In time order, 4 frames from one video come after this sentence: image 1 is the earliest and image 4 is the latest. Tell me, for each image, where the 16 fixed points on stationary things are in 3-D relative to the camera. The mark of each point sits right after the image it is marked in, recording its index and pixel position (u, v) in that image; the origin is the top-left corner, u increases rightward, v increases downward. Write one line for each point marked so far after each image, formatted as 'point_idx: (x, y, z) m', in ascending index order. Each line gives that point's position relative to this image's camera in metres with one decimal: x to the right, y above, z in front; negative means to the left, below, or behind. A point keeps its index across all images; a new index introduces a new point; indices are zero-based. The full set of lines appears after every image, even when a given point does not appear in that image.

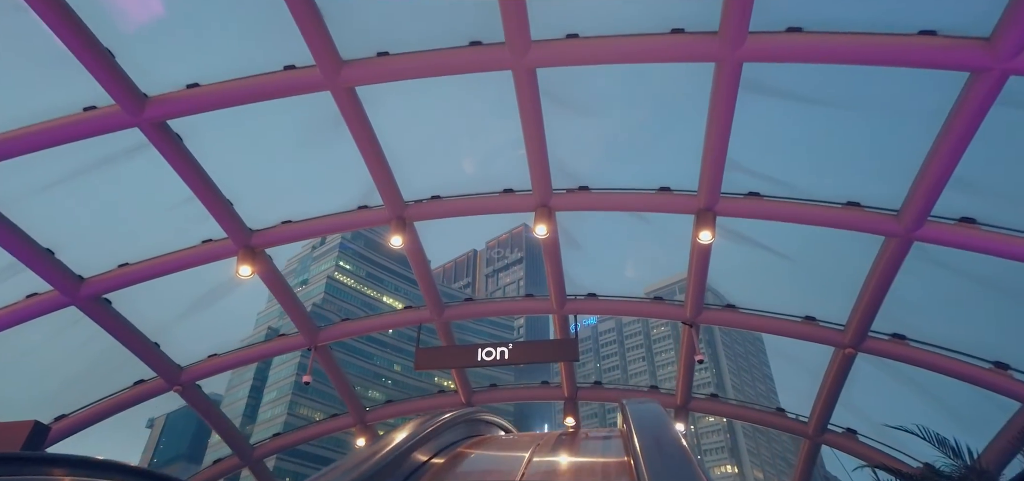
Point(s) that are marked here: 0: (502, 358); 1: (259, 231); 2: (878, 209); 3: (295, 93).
0: (-0.2, -3.0, +15.9) m
1: (-5.5, +0.2, +13.8) m
2: (+6.9, +0.6, +11.9) m
3: (-3.8, +2.6, +11.1) m
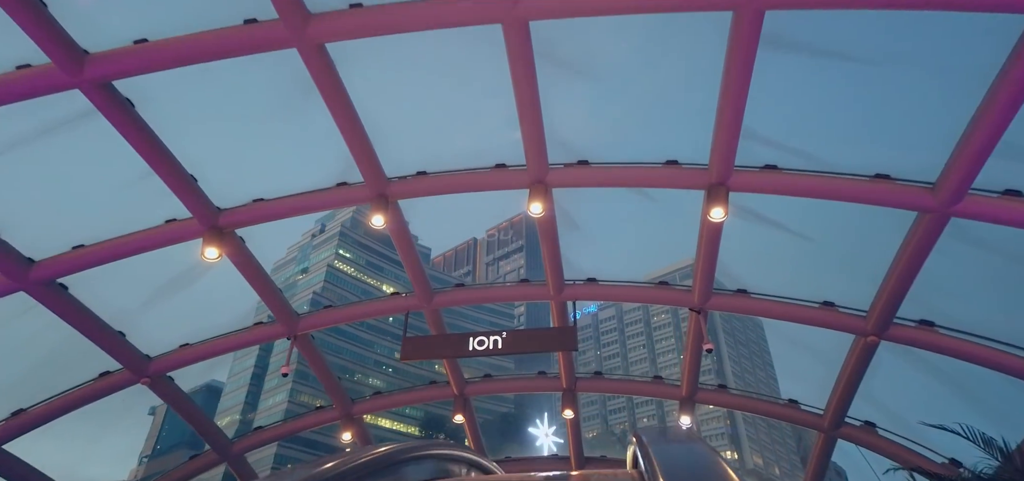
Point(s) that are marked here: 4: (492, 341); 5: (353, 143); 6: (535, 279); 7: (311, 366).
0: (-0.4, -2.5, +14.8) m
1: (-5.7, +0.6, +12.6) m
2: (+6.8, +1.0, +10.7) m
3: (-4.0, +3.0, +9.8) m
4: (-0.5, -2.3, +14.8) m
5: (-2.9, +1.8, +11.7) m
6: (+0.6, -1.0, +16.2) m
7: (-5.8, -3.7, +18.2) m
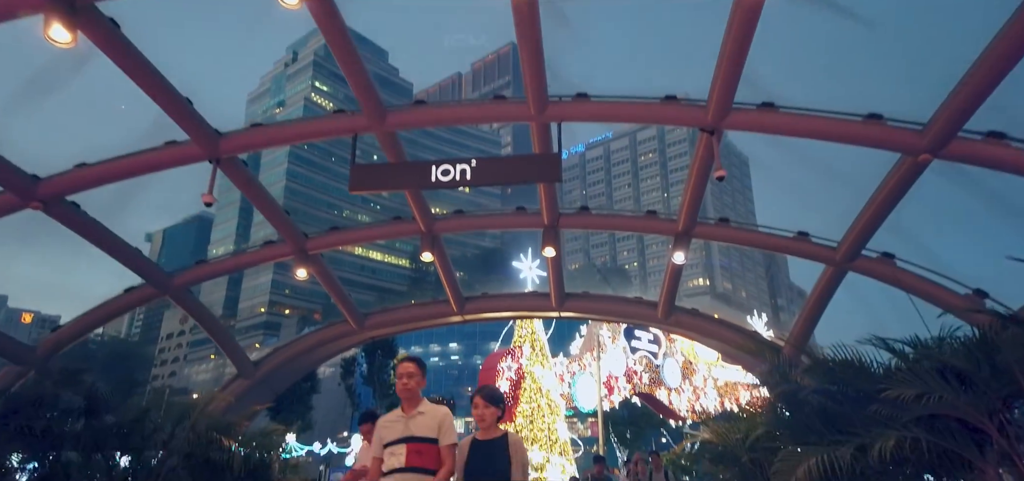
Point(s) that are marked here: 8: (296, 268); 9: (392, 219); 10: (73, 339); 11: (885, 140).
0: (-1.0, +1.3, +12.0) m
1: (-6.2, +3.8, +9.0) m
2: (+6.3, +3.7, +7.4) m
3: (-4.4, +5.3, +5.8) m
4: (-1.0, +1.4, +12.0) m
5: (-3.4, +4.7, +7.8) m
6: (0.0, +3.1, +13.1) m
7: (-6.4, +1.0, +15.5) m
8: (-6.2, -0.8, +18.2) m
9: (-3.4, +0.6, +18.1) m
10: (-12.8, -2.9, +18.5) m
11: (+6.6, +1.7, +11.0) m
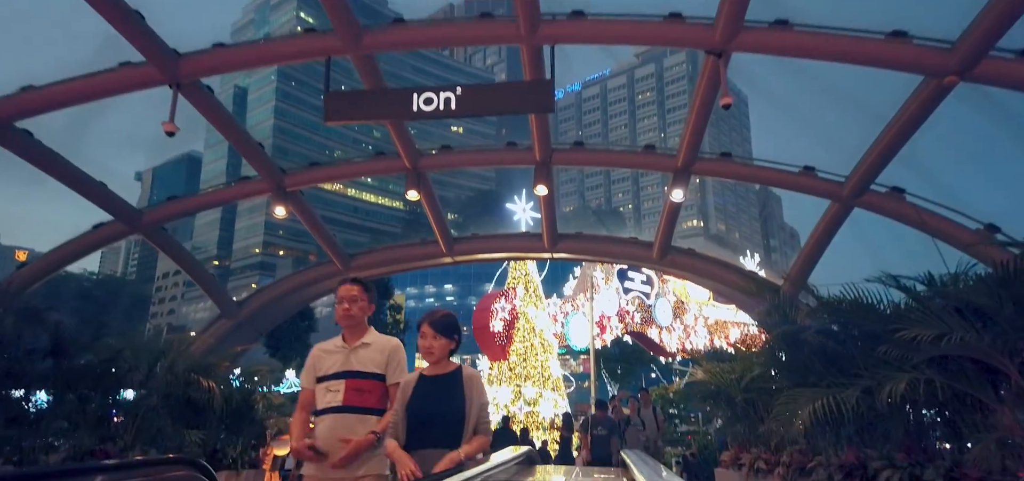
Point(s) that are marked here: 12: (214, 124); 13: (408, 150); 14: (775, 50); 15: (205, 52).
0: (-1.2, +2.5, +10.9) m
1: (-6.4, +4.7, +7.7) m
2: (+6.2, +4.4, +6.2) m
3: (-4.6, +5.9, +4.3) m
4: (-1.2, +2.6, +10.9) m
5: (-3.6, +5.5, +6.5) m
6: (-0.2, +4.4, +11.9) m
7: (-6.7, +2.5, +14.4) m
8: (-6.5, +1.0, +17.3) m
9: (-3.7, +2.4, +17.0) m
10: (-13.1, -1.1, +17.7) m
11: (+6.4, +2.8, +10.0) m
12: (-6.6, +2.6, +14.0) m
13: (-2.7, +2.4, +16.0) m
14: (+4.5, +3.2, +10.4) m
15: (-5.7, +3.5, +11.8) m
